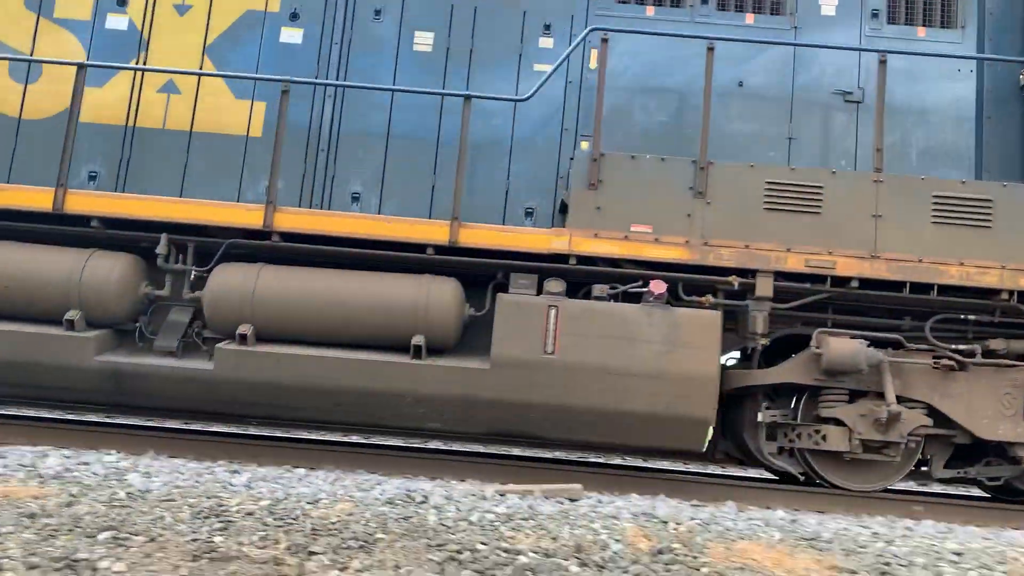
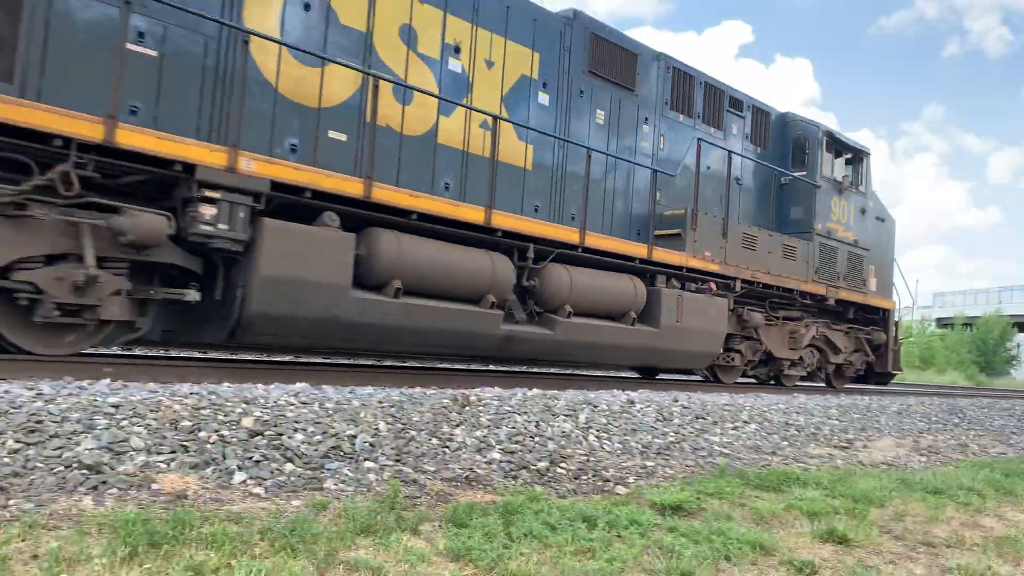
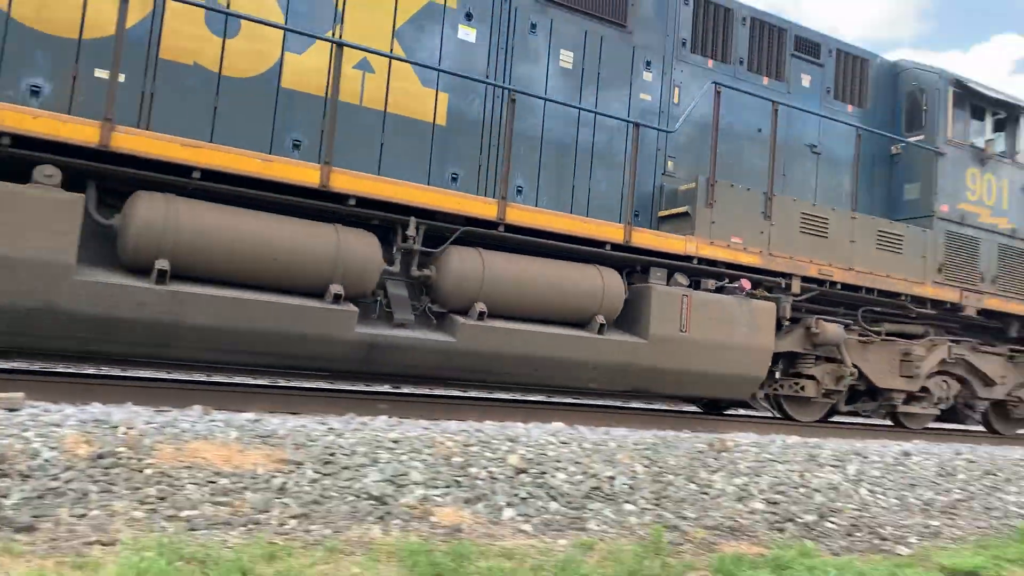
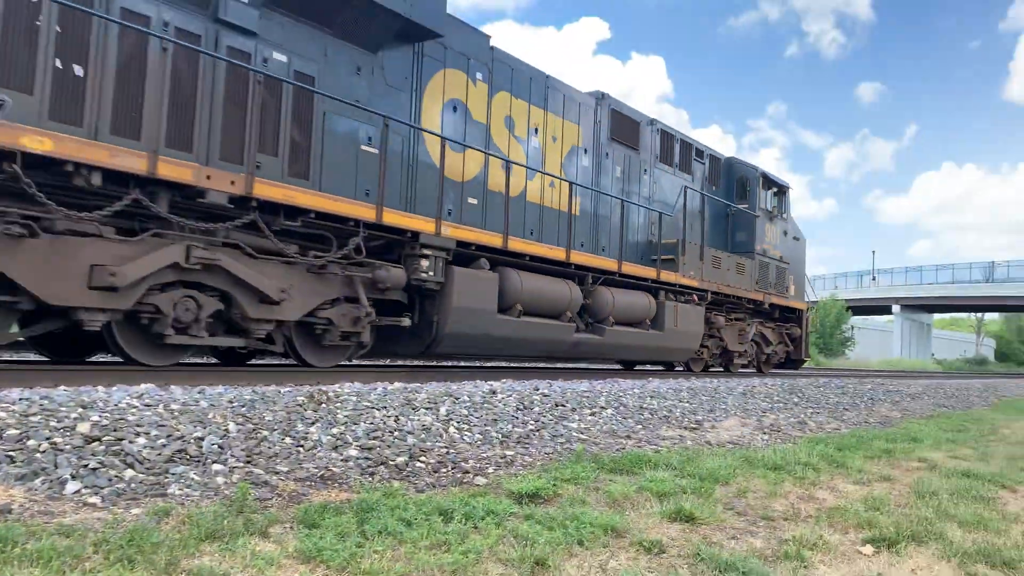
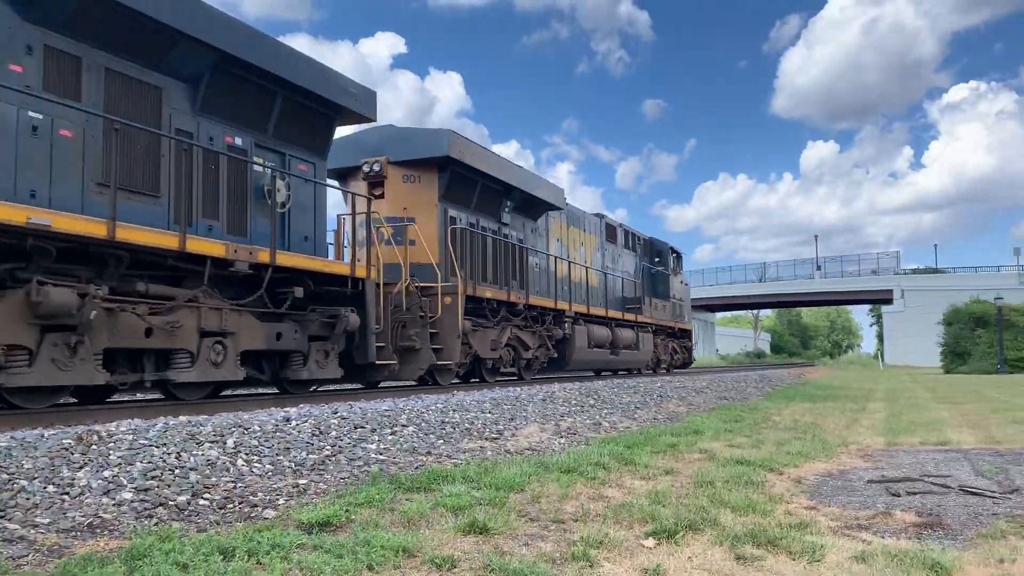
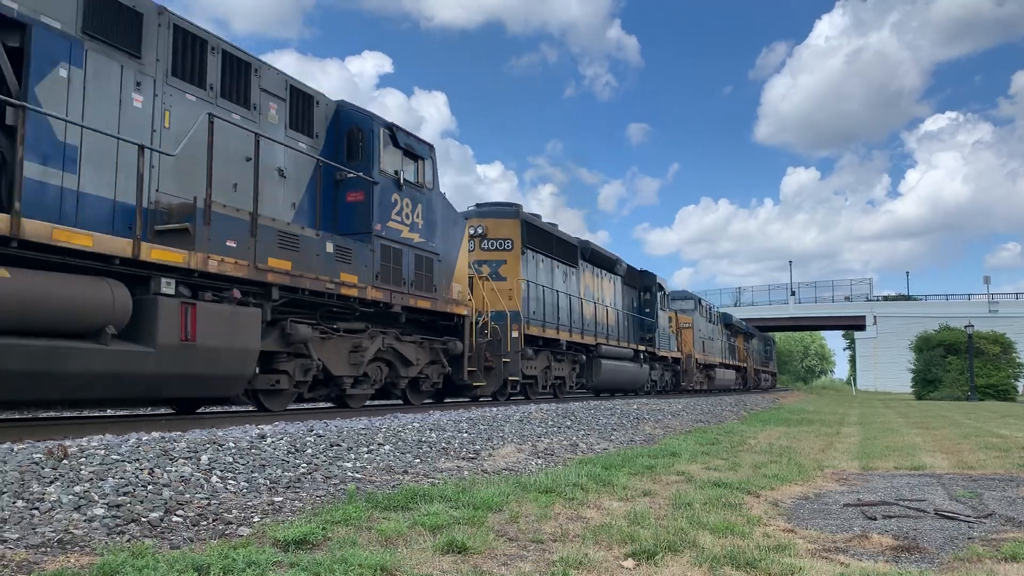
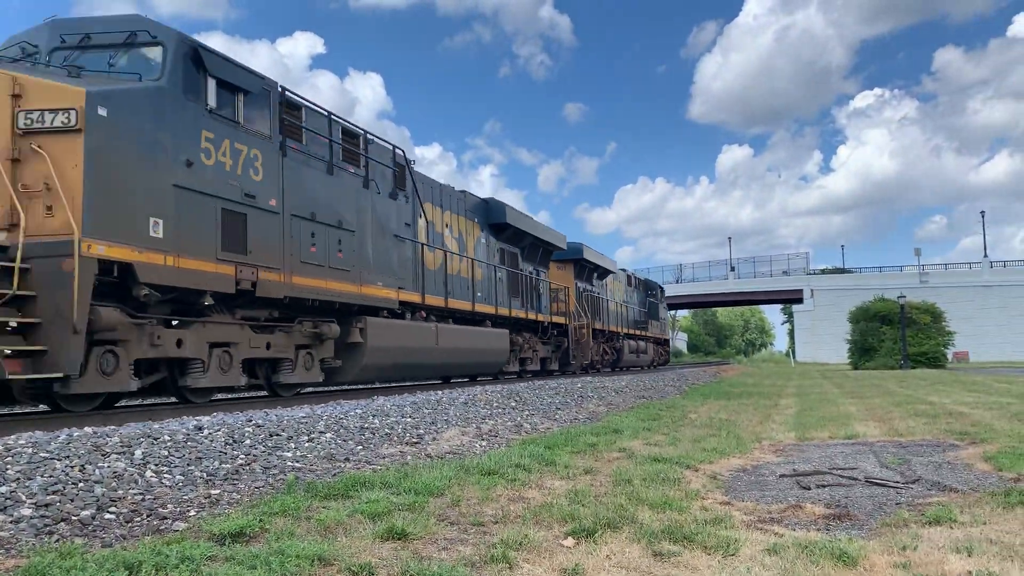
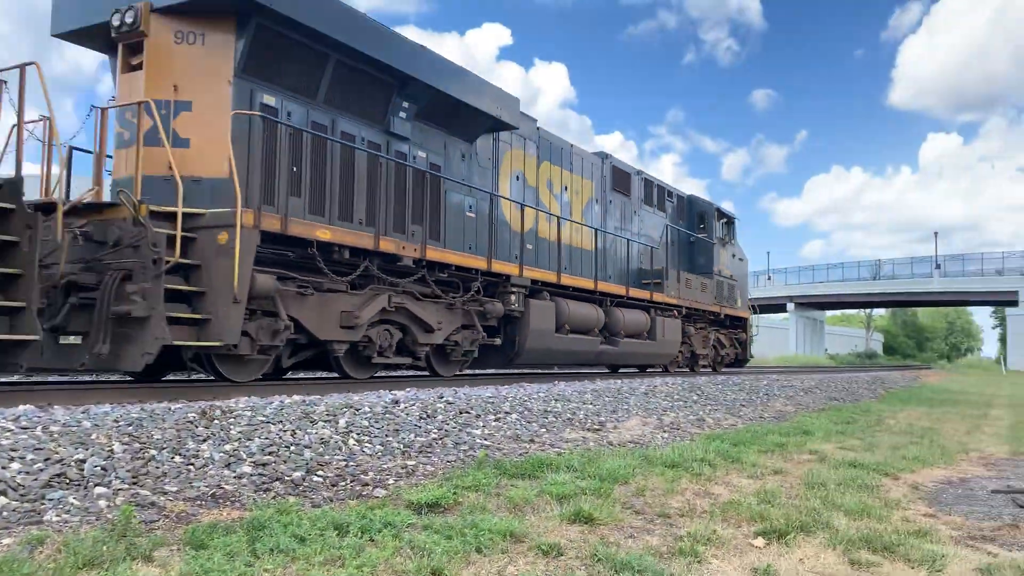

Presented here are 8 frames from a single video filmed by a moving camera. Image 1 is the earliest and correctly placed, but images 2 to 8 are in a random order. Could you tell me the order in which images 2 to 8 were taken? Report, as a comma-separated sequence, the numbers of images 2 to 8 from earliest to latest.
3, 2, 4, 8, 5, 7, 6
